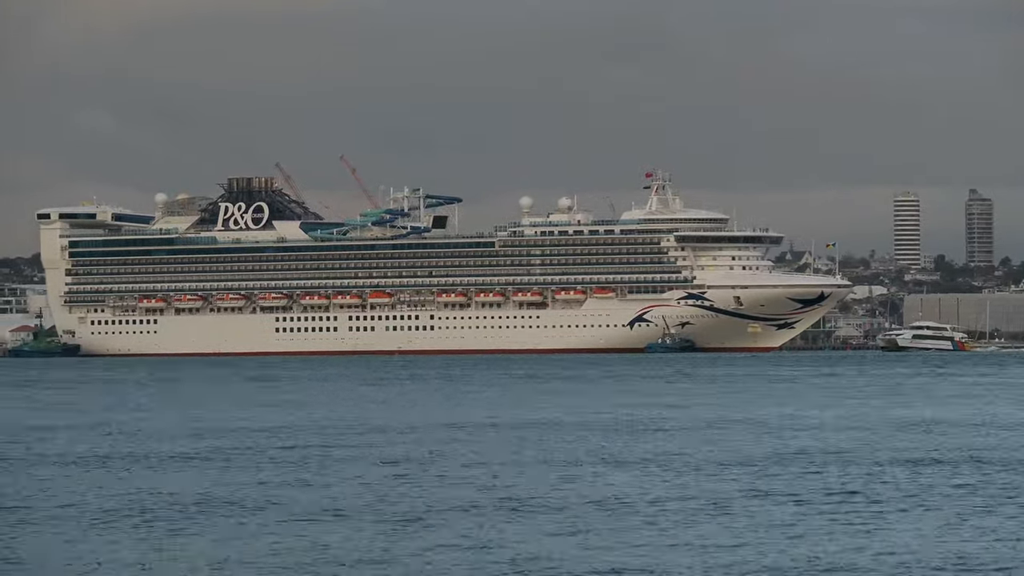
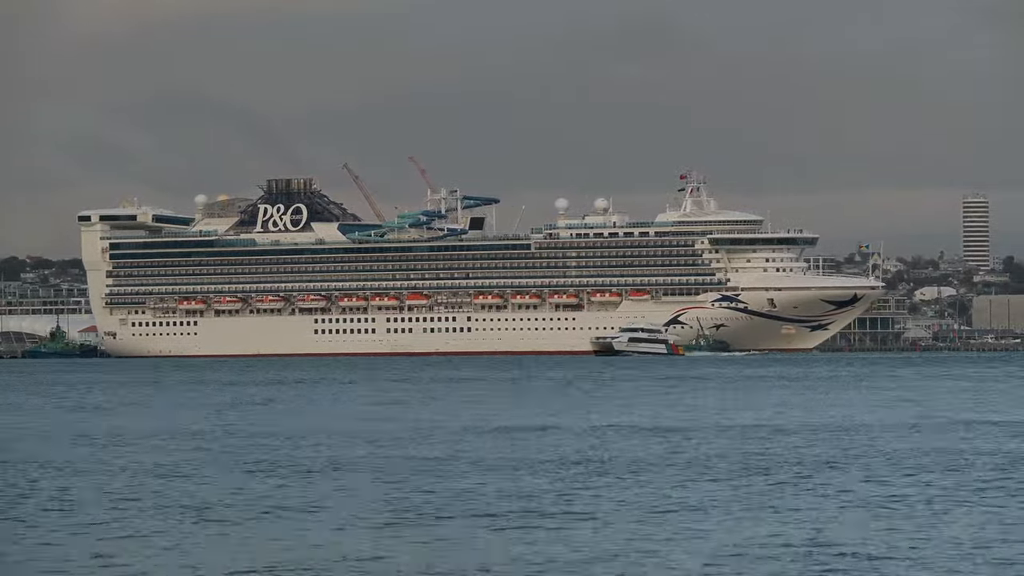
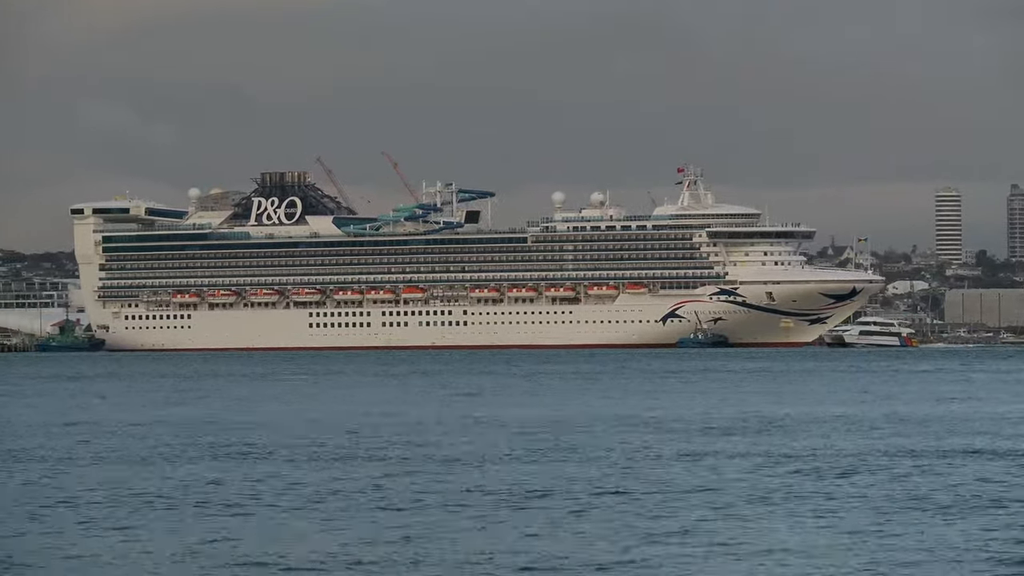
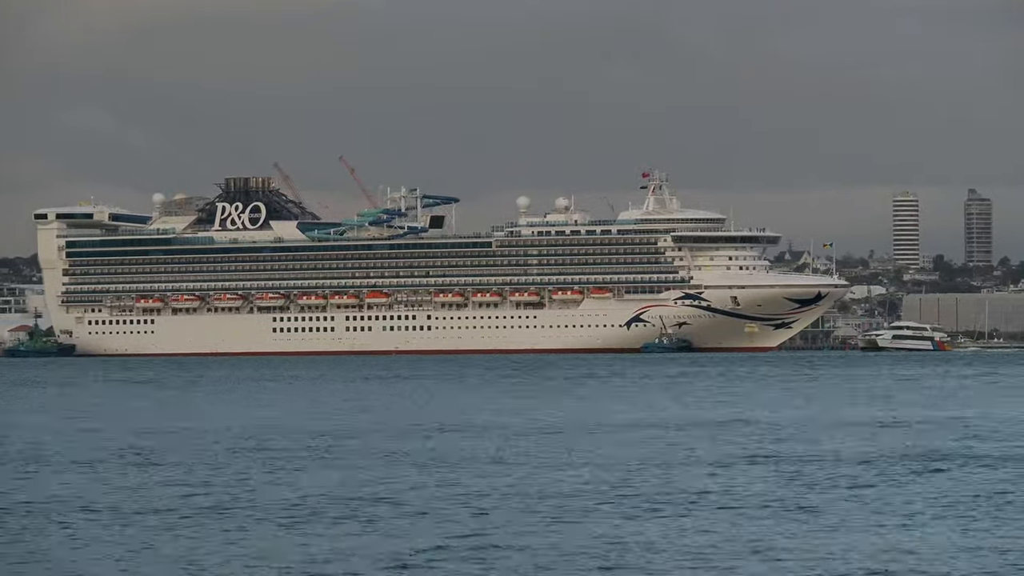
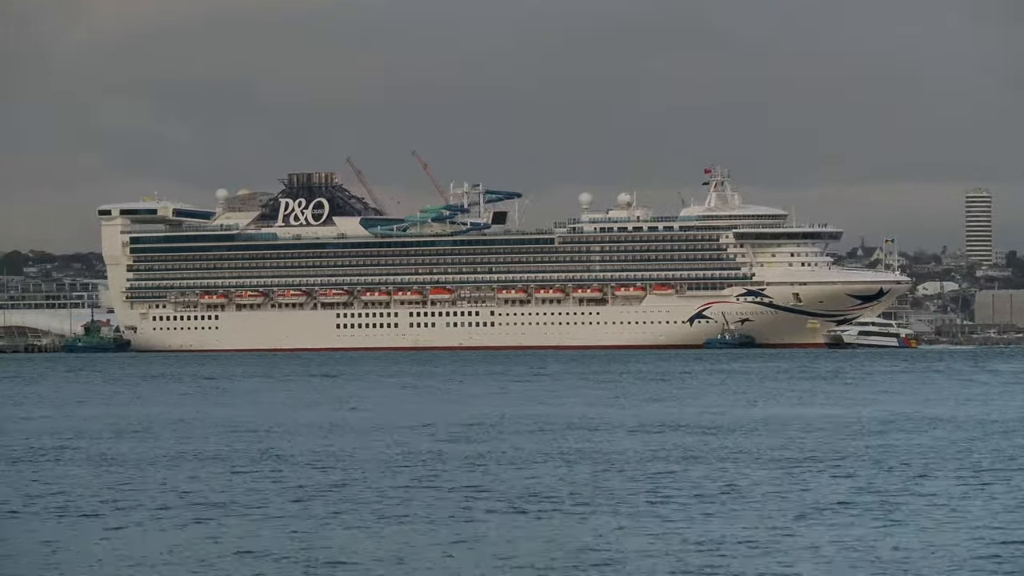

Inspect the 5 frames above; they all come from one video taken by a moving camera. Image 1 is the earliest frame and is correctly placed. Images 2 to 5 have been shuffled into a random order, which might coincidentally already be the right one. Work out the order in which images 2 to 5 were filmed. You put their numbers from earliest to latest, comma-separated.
4, 3, 5, 2
